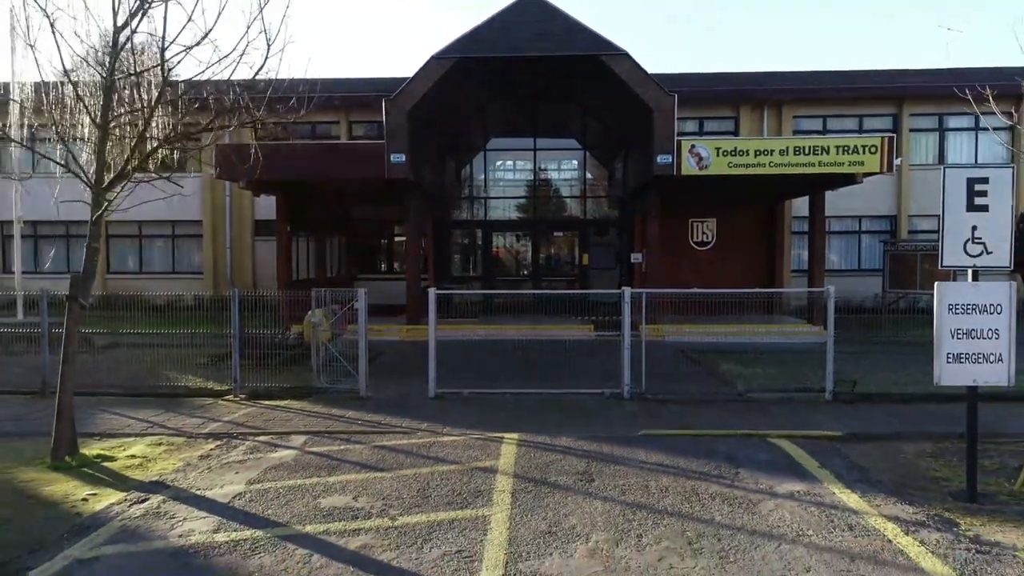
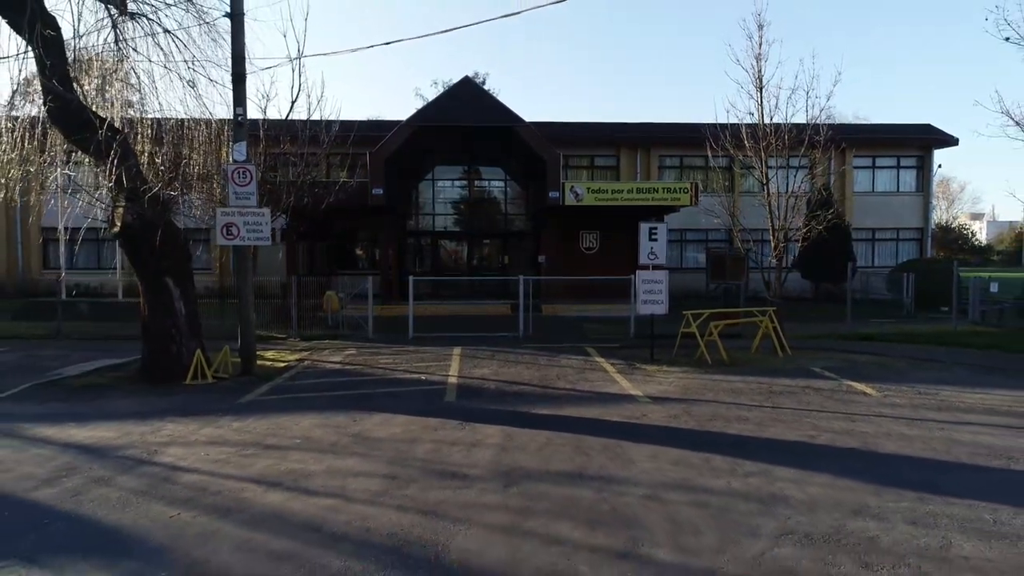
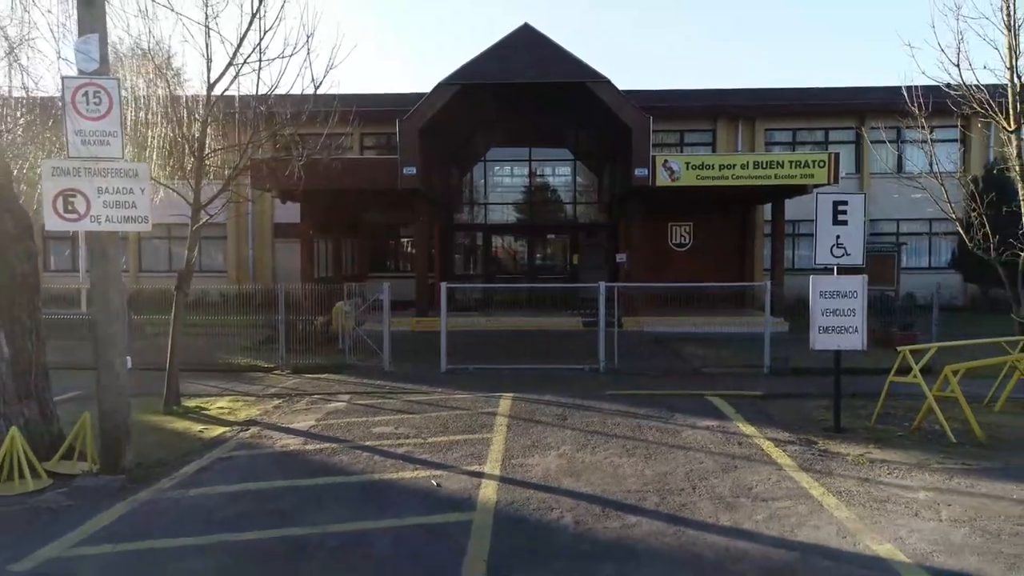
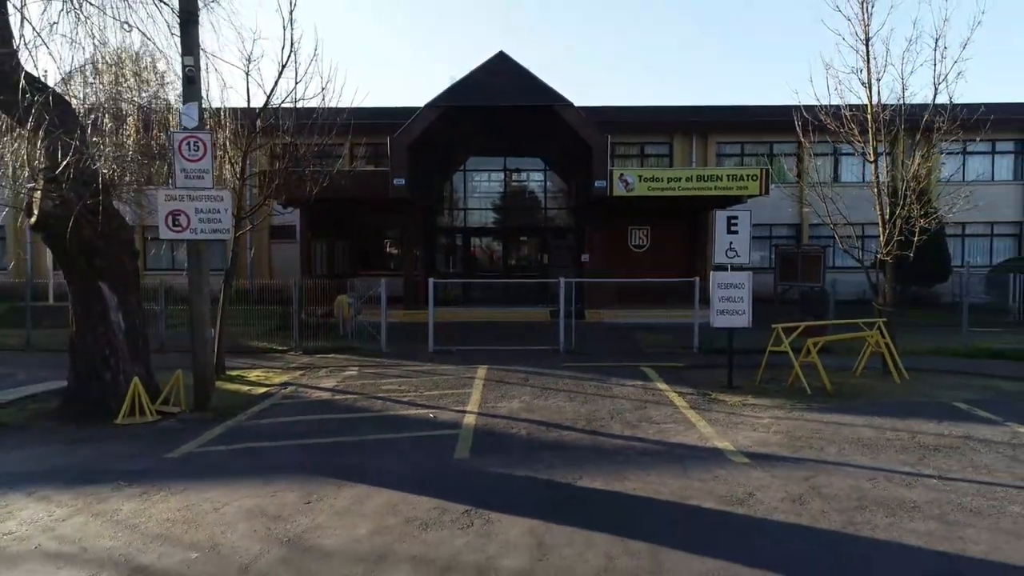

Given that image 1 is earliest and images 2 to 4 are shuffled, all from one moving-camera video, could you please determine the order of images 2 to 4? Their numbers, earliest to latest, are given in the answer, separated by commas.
3, 4, 2
